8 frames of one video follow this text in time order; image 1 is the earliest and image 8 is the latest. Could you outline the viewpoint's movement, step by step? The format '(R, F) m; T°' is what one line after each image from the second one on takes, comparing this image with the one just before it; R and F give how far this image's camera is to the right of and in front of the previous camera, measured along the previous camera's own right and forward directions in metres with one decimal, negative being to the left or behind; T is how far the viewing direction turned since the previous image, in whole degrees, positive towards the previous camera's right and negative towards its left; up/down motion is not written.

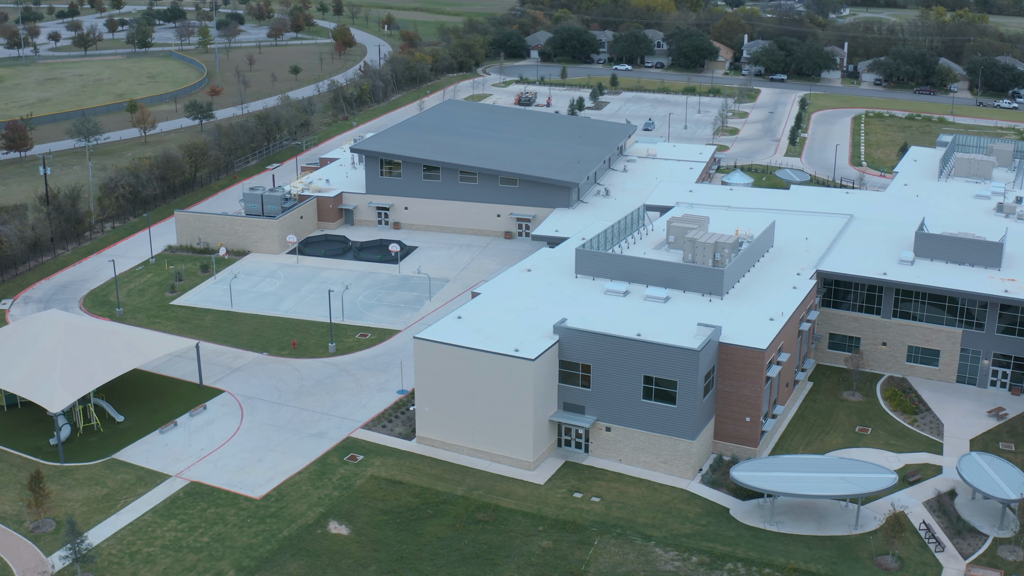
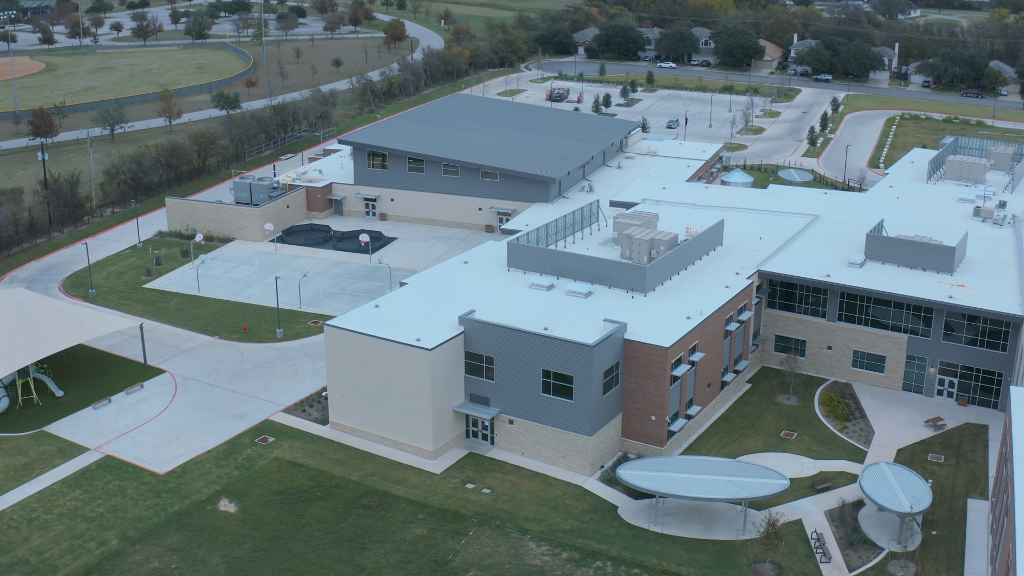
(+6.9, +0.2) m; -5°
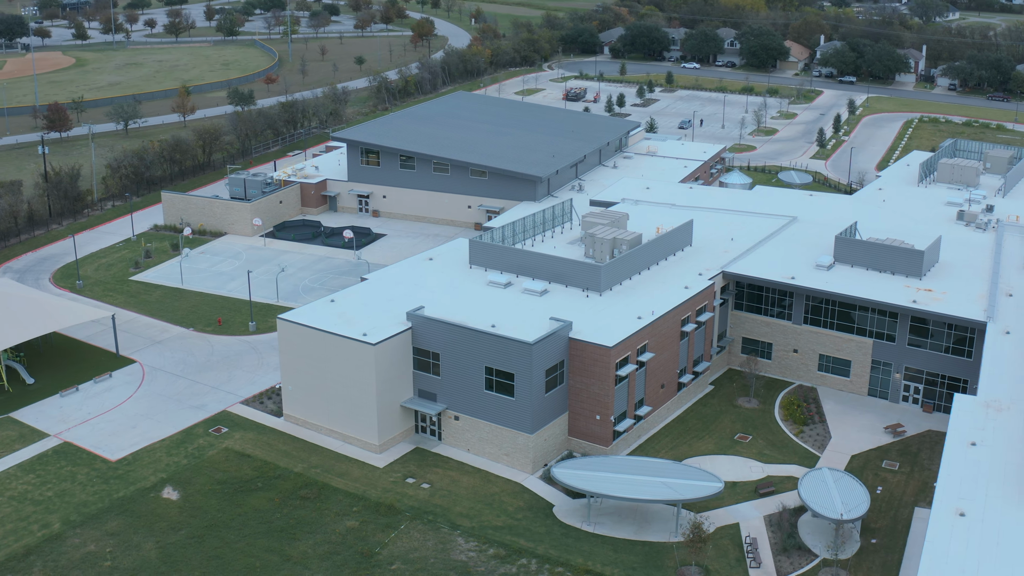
(+3.8, 0.0) m; -3°
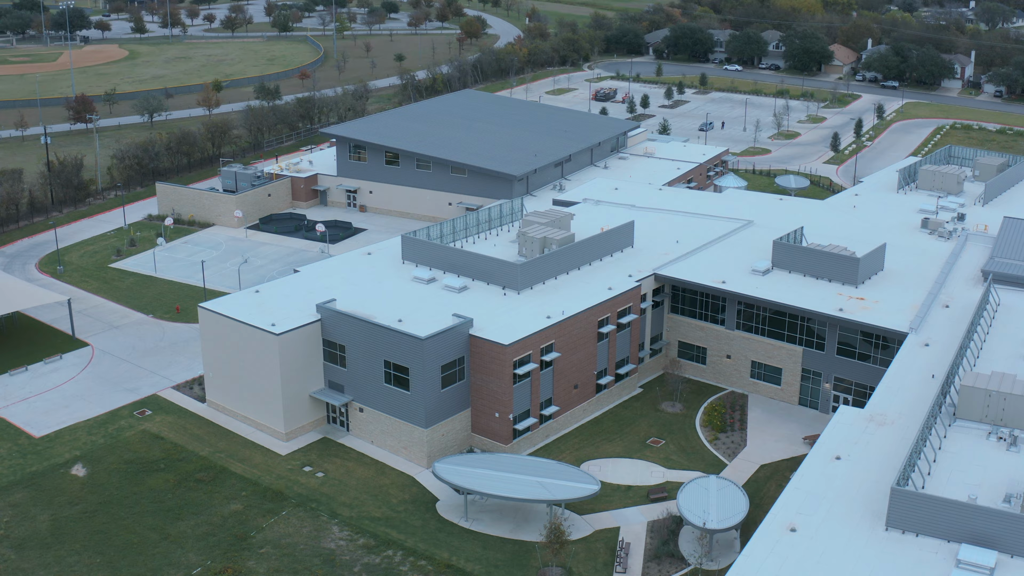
(+6.9, 0.0) m; -5°
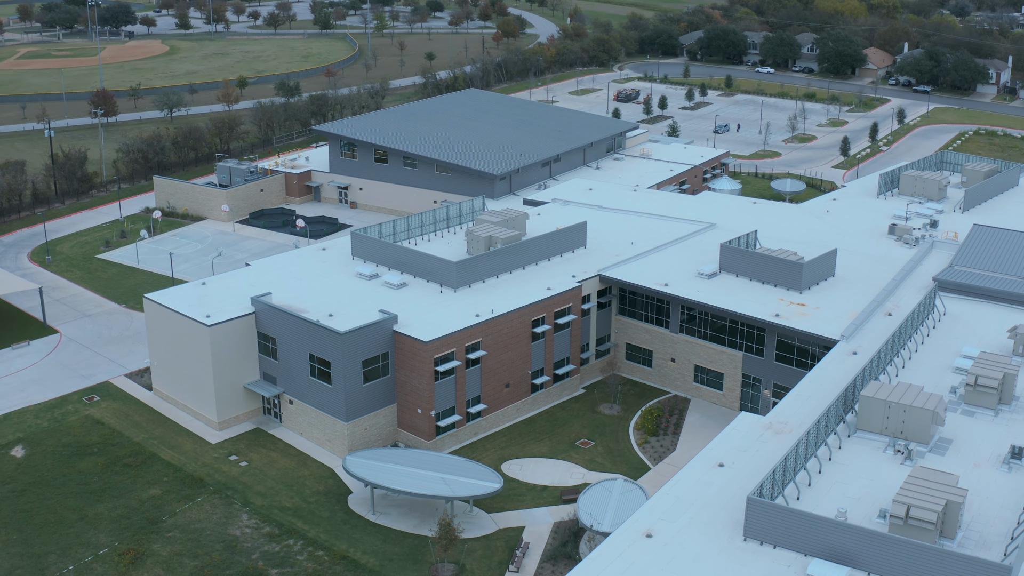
(+5.4, -0.1) m; -4°
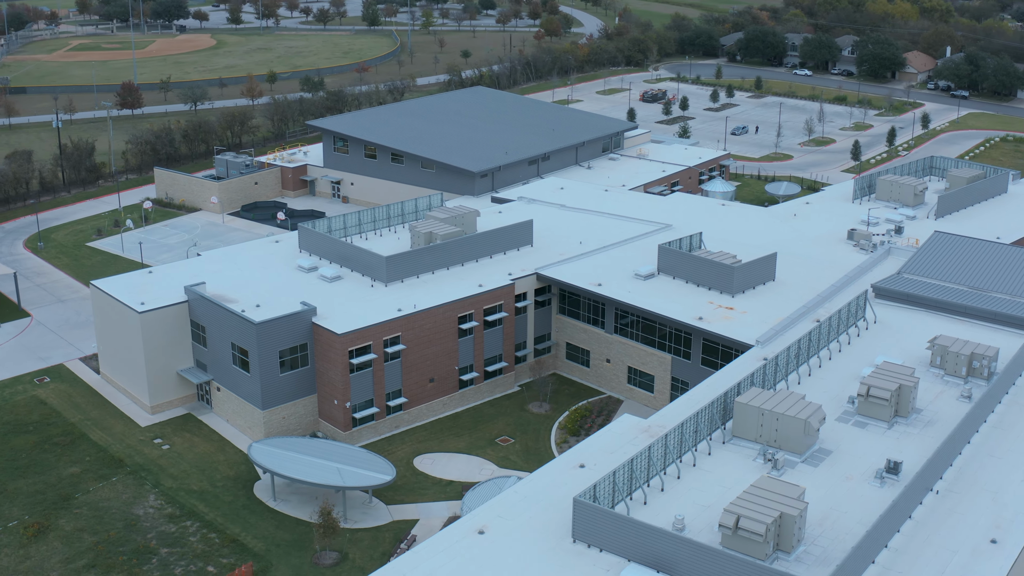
(+6.1, -0.2) m; -4°
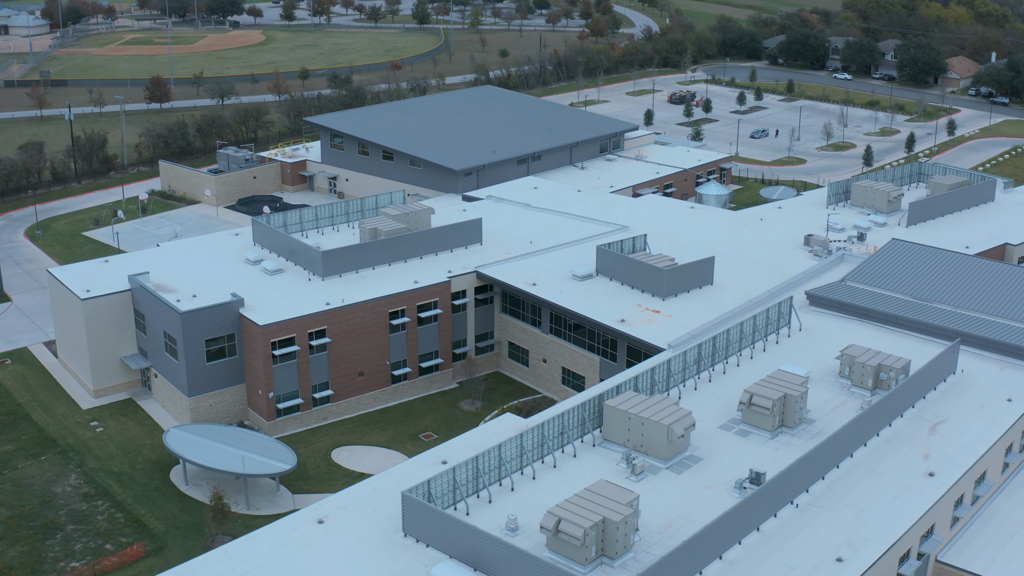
(+6.1, -0.1) m; -4°
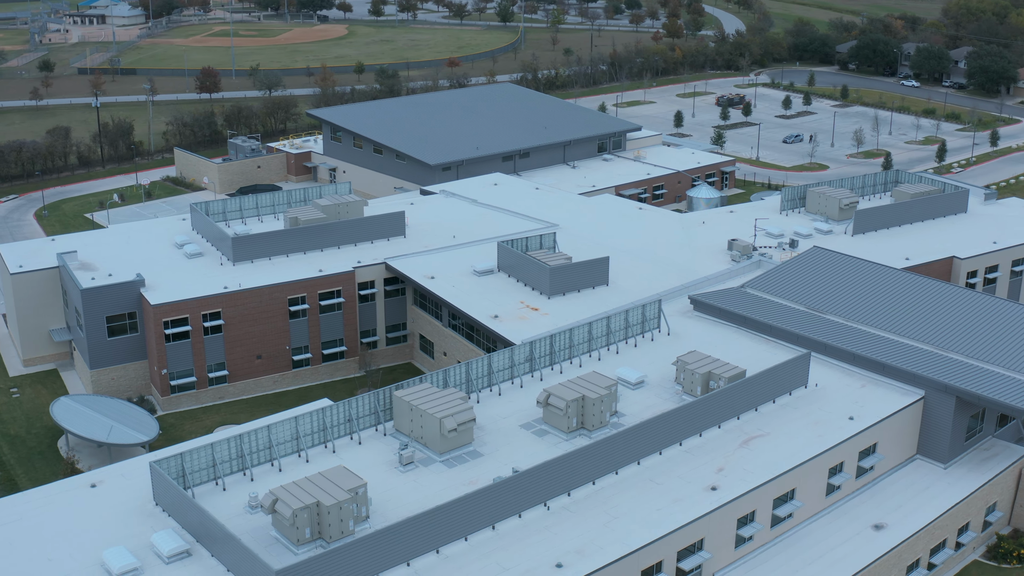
(+10.1, 0.0) m; -7°
